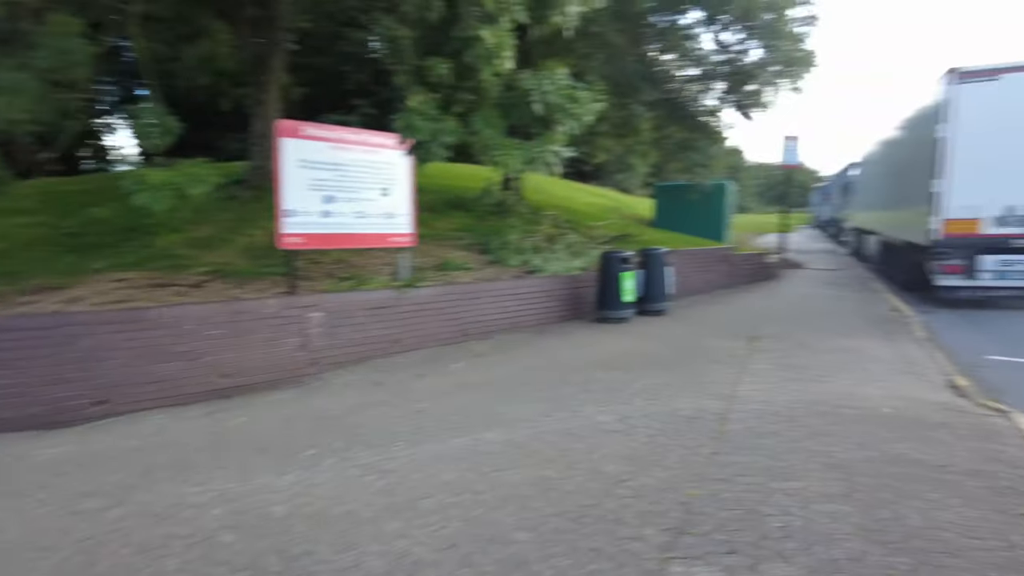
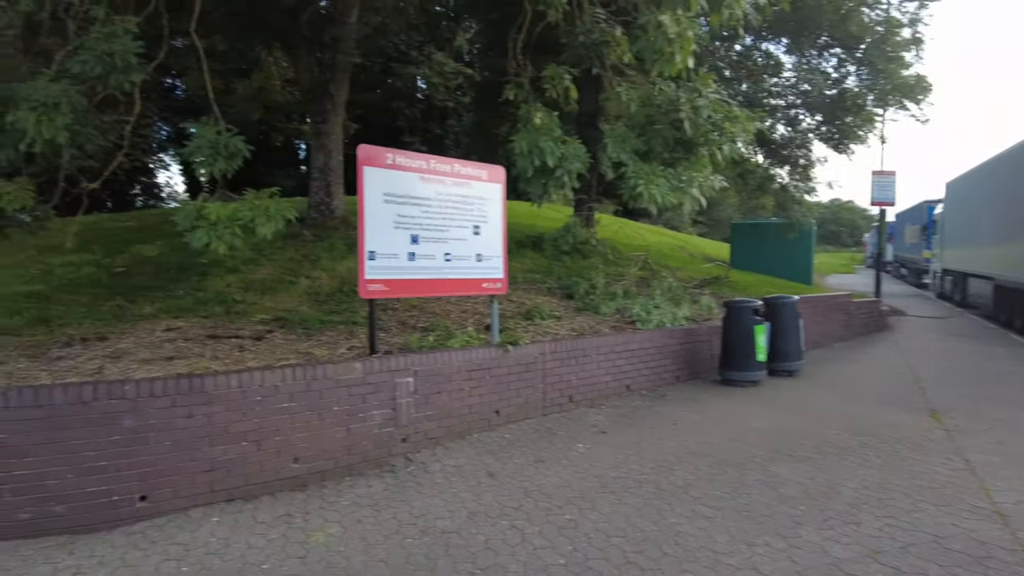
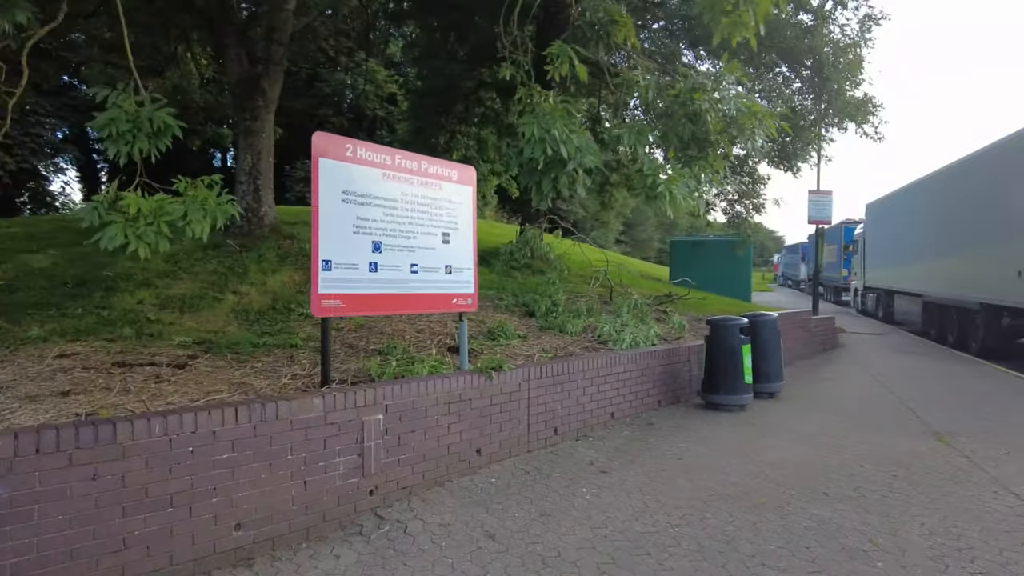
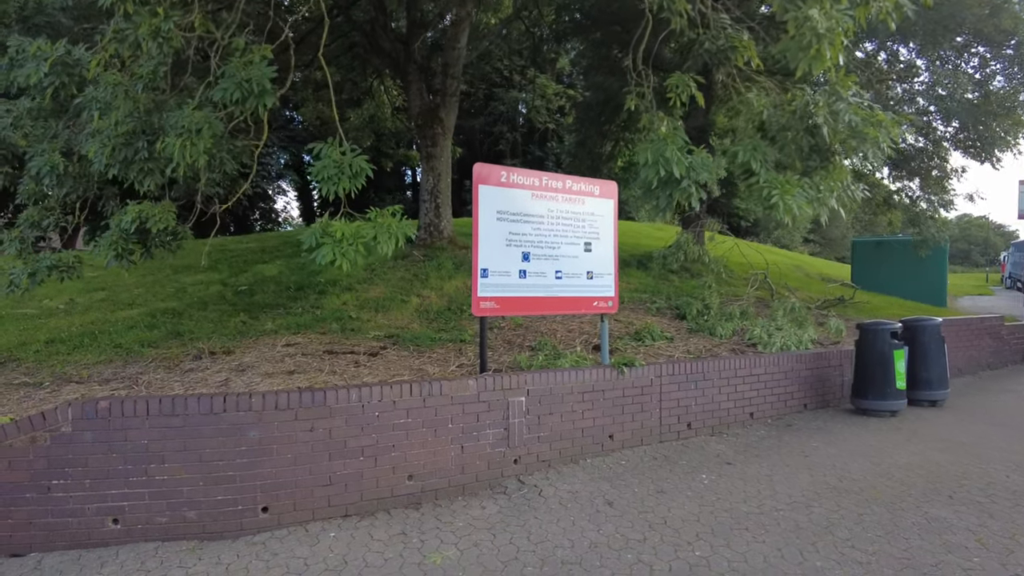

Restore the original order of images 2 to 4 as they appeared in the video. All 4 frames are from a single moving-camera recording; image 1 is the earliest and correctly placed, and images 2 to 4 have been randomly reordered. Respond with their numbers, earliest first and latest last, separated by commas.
2, 4, 3
